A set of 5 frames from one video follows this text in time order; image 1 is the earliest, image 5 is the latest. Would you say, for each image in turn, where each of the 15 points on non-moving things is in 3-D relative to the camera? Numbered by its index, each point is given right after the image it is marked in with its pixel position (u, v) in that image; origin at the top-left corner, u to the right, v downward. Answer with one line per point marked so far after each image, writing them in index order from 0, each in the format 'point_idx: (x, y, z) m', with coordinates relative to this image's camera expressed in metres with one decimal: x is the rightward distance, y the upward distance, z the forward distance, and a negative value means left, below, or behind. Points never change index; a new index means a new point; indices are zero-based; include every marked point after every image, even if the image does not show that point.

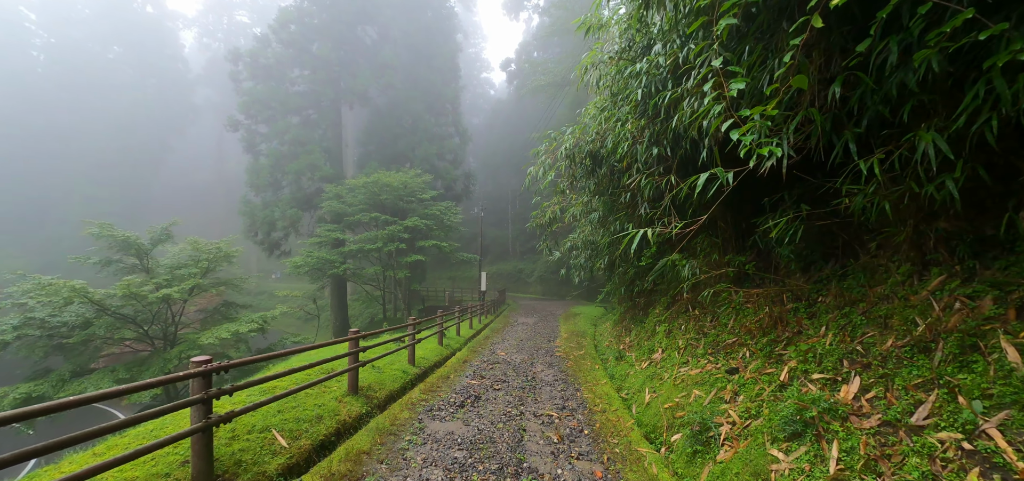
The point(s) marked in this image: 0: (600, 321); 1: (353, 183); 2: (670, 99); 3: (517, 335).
0: (+2.7, -2.6, +13.9) m
1: (-6.4, +2.3, +17.6) m
2: (+1.4, +1.3, +4.0) m
3: (+0.1, -2.4, +11.3) m
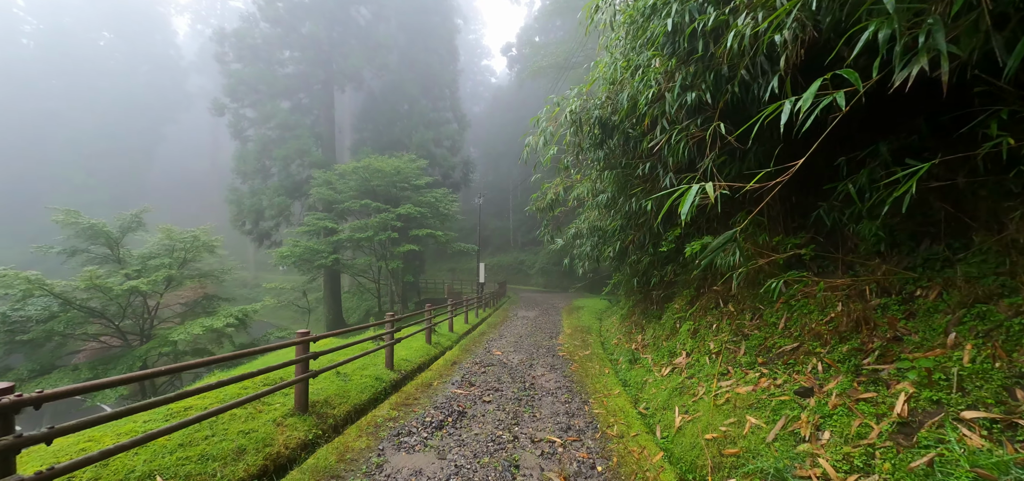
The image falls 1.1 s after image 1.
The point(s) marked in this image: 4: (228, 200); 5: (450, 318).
0: (+2.7, -2.2, +12.9) m
1: (-6.4, +2.8, +16.6) m
2: (+1.3, +1.4, +2.9) m
3: (+0.1, -2.1, +10.3) m
4: (-12.6, +1.8, +19.6) m
5: (-1.3, -1.7, +9.4) m
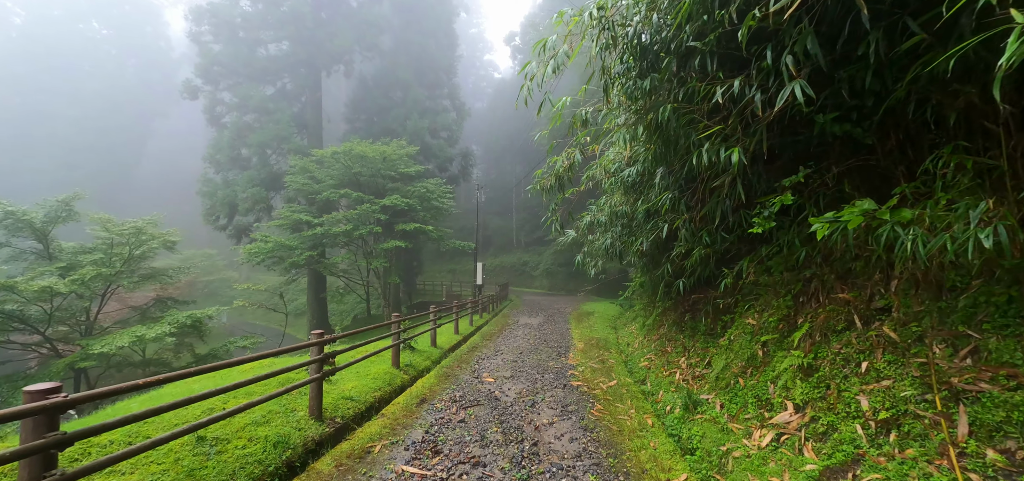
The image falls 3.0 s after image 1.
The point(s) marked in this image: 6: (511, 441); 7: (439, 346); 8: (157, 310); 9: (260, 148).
0: (+2.7, -2.1, +10.9) m
1: (-6.3, +2.9, +14.7) m
2: (+1.3, +1.6, +1.0) m
3: (+0.1, -1.9, +8.3) m
4: (-12.5, +1.9, +17.8) m
5: (-1.3, -1.5, +7.4) m
6: (0.0, -1.6, +3.5) m
7: (-1.2, -1.8, +7.4) m
8: (-9.7, -1.9, +12.2) m
9: (-9.9, +3.6, +17.5) m
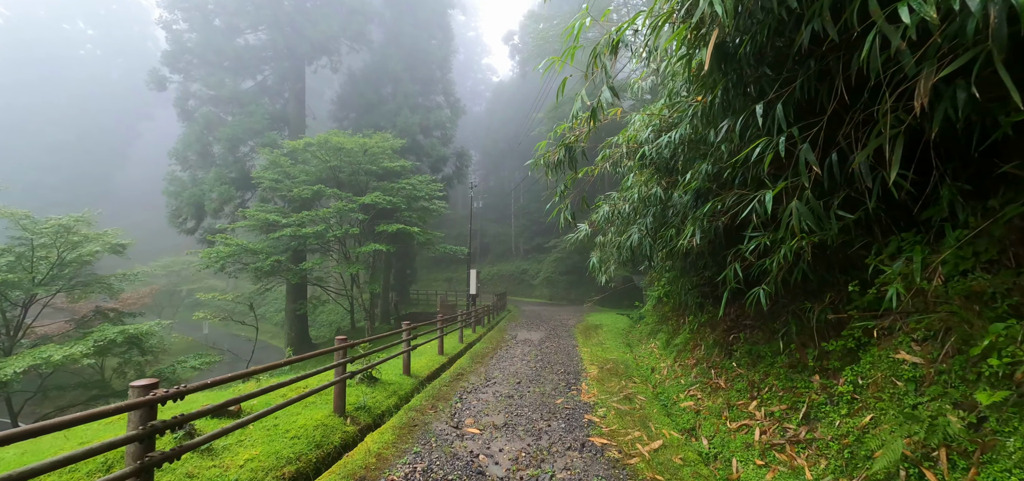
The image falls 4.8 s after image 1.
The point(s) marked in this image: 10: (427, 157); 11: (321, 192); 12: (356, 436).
0: (+2.6, -2.1, +9.2) m
1: (-6.4, +2.8, +13.1) m
2: (+1.2, +1.8, -0.7) m
3: (0.0, -1.9, +6.6) m
4: (-12.6, +1.7, +16.1) m
5: (-1.4, -1.5, +5.7) m
6: (-0.1, -1.4, +1.8) m
7: (-1.3, -1.7, +5.7) m
8: (-9.8, -2.0, +10.5) m
9: (-10.0, +3.5, +15.9) m
10: (-3.6, +3.5, +18.8) m
11: (-5.4, +1.3, +12.7) m
12: (-1.3, -1.6, +3.6) m
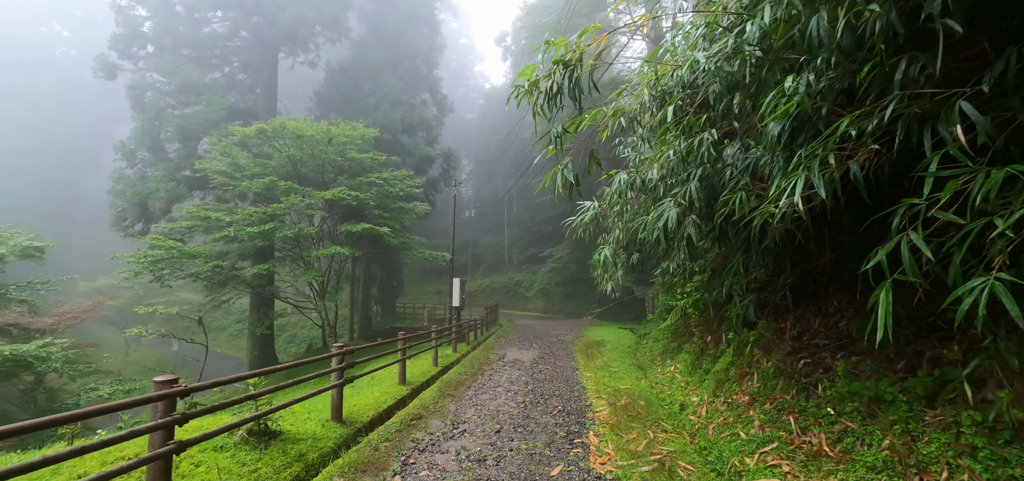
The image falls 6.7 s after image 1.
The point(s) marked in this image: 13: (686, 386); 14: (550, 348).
0: (+2.4, -2.1, +7.5) m
1: (-6.7, +2.7, +11.4) m
2: (+1.1, +2.1, -2.3) m
3: (-0.2, -1.8, +4.8) m
4: (-12.9, +1.5, +14.3) m
5: (-1.6, -1.3, +4.0) m
6: (-0.2, -1.2, 0.0) m
7: (-1.5, -1.6, +3.9) m
8: (-10.0, -2.0, +8.6) m
9: (-10.3, +3.3, +14.2) m
10: (-3.9, +3.2, +17.2) m
11: (-5.7, +1.3, +10.9) m
12: (-1.5, -1.4, +1.8) m
13: (+2.1, -1.7, +5.1) m
14: (+0.9, -2.5, +10.4) m
